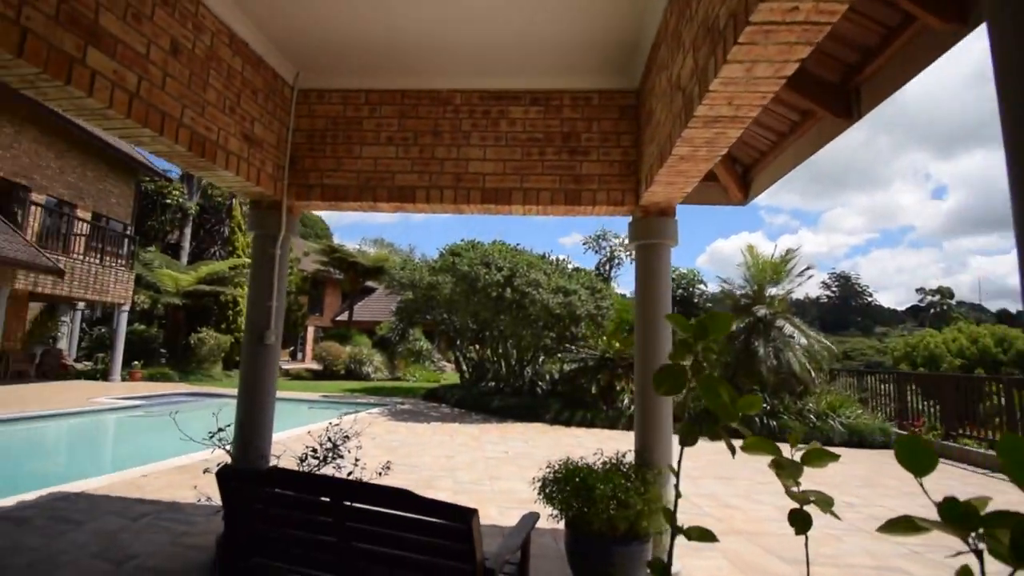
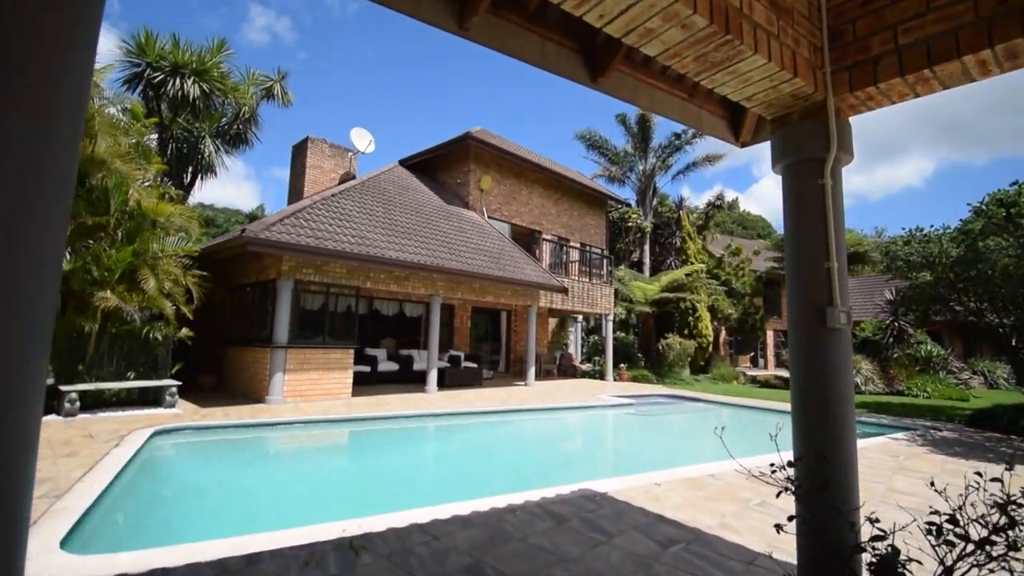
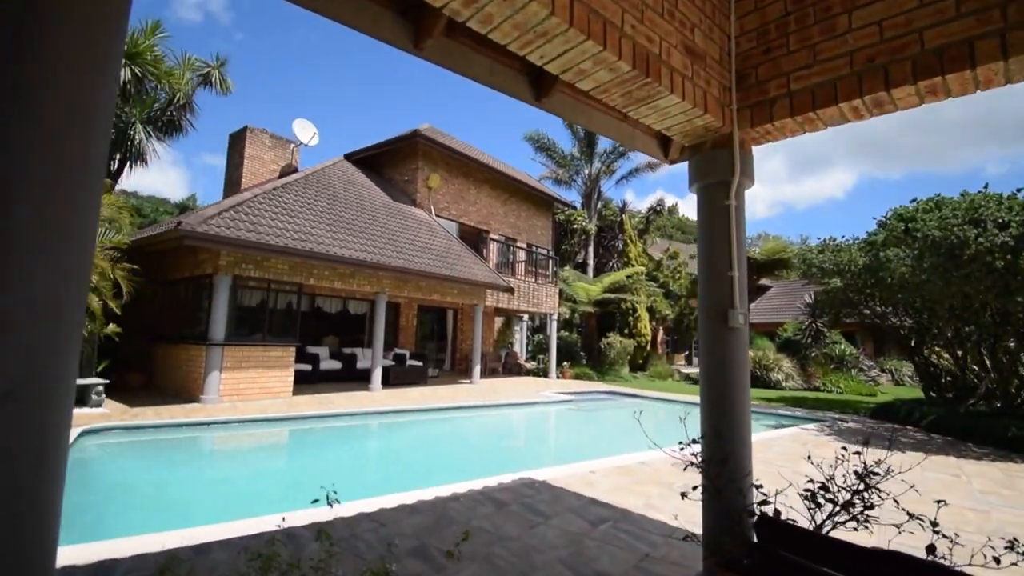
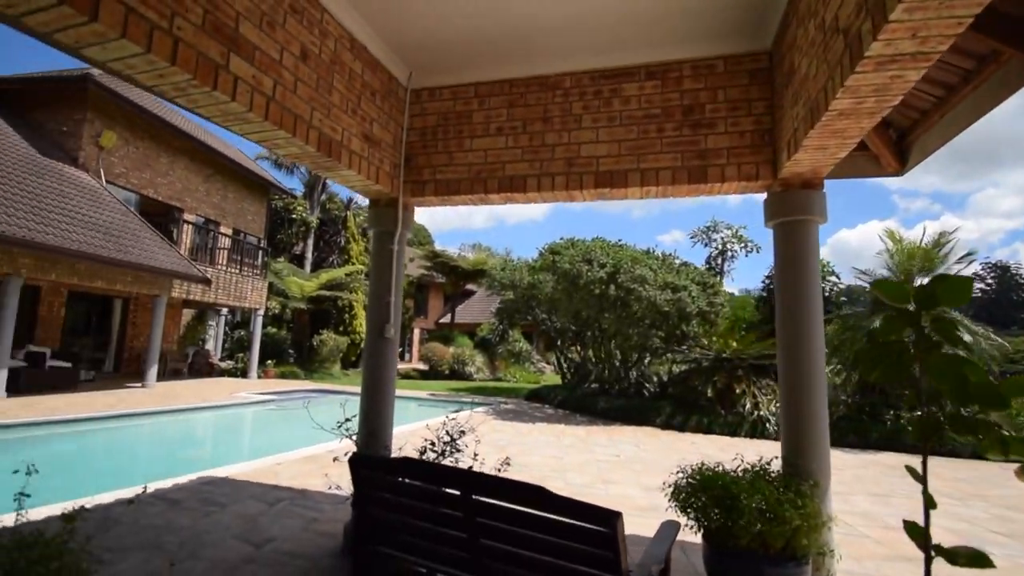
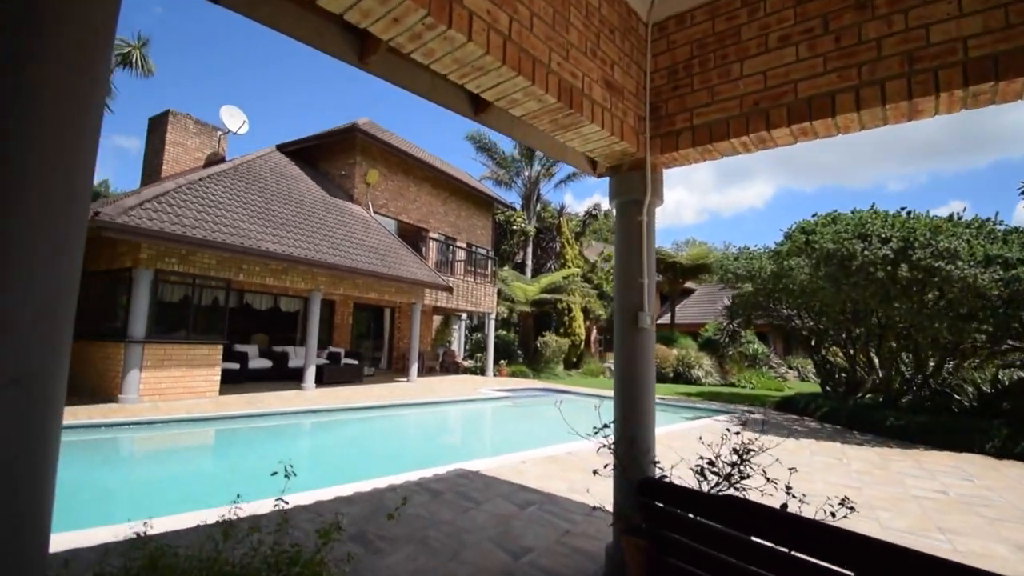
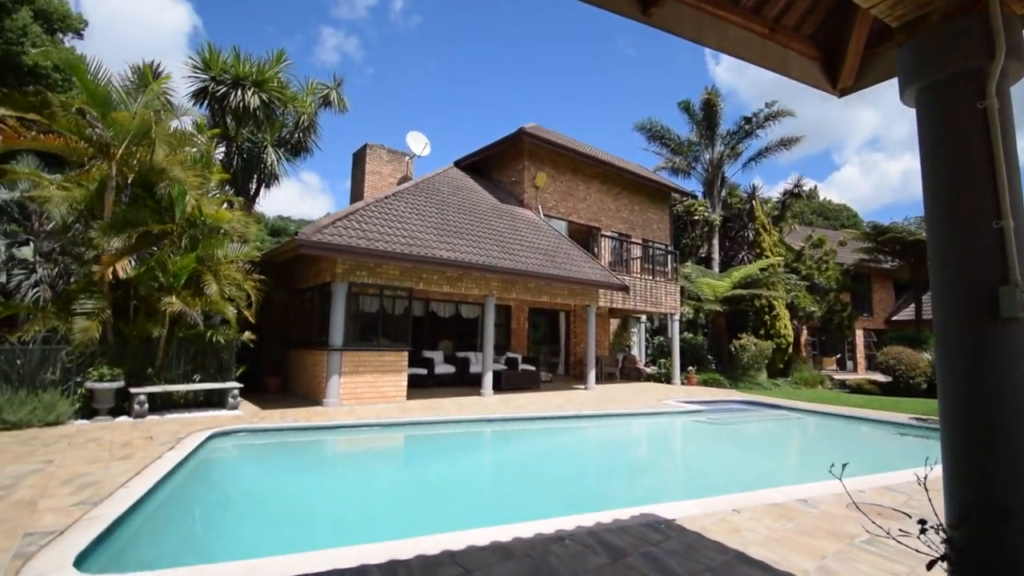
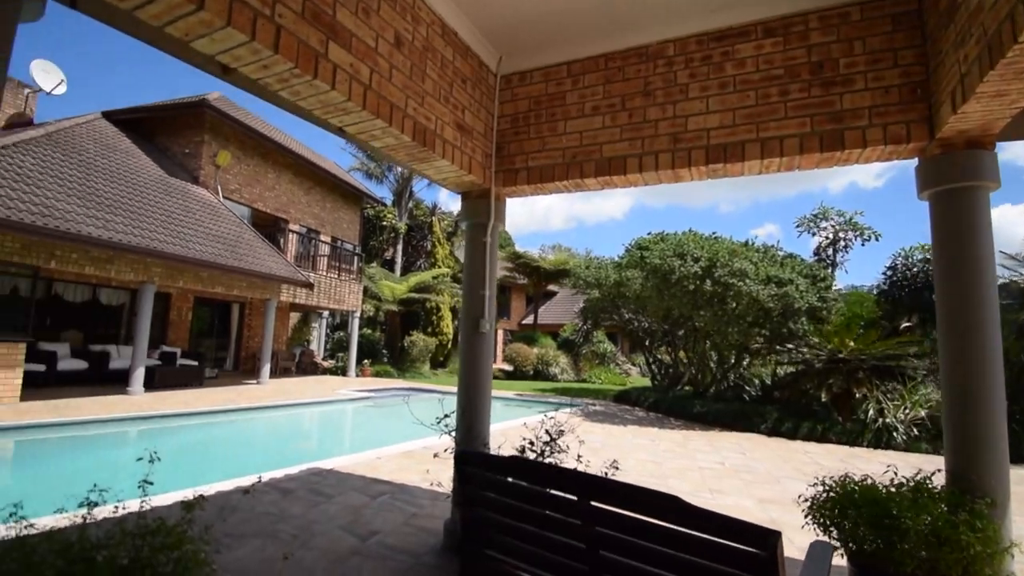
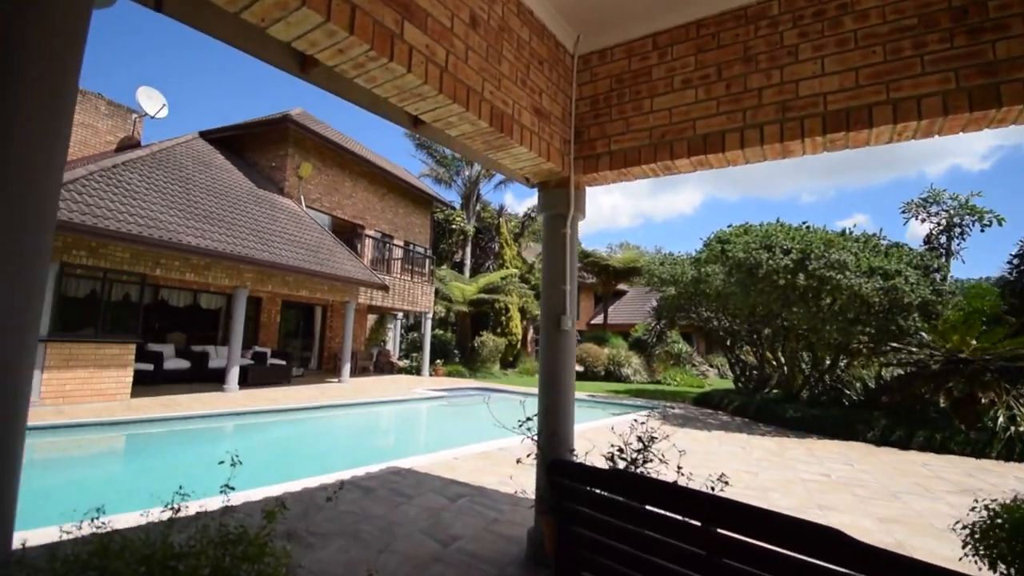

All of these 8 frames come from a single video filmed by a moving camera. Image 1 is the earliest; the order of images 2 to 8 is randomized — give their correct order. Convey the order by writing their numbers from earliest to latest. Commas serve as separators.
4, 7, 8, 5, 3, 2, 6
